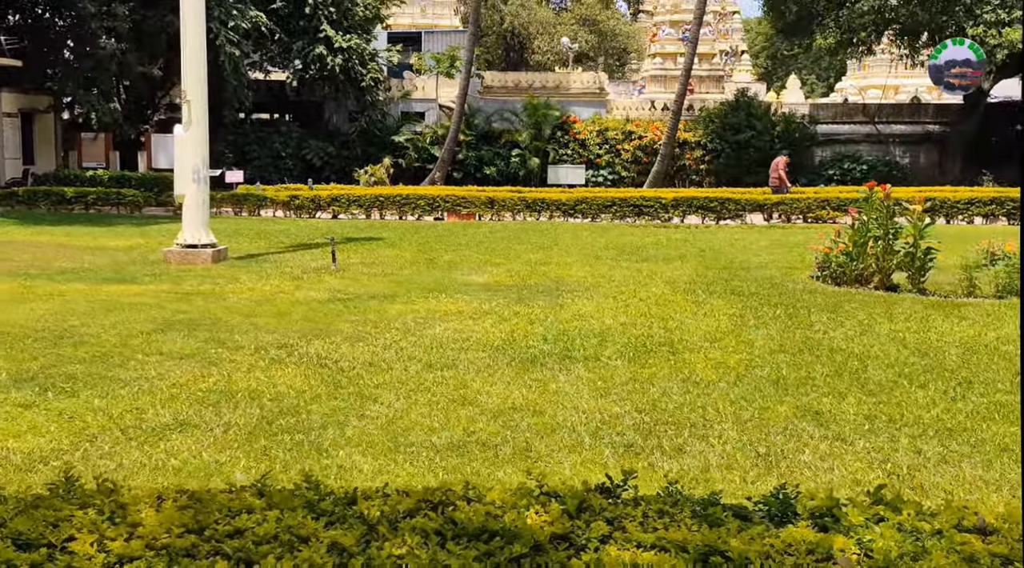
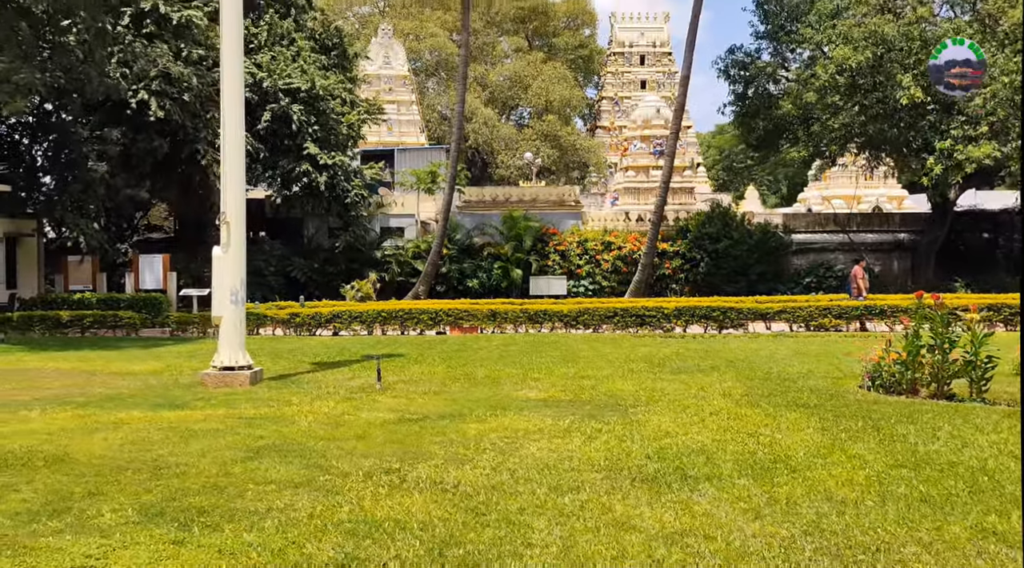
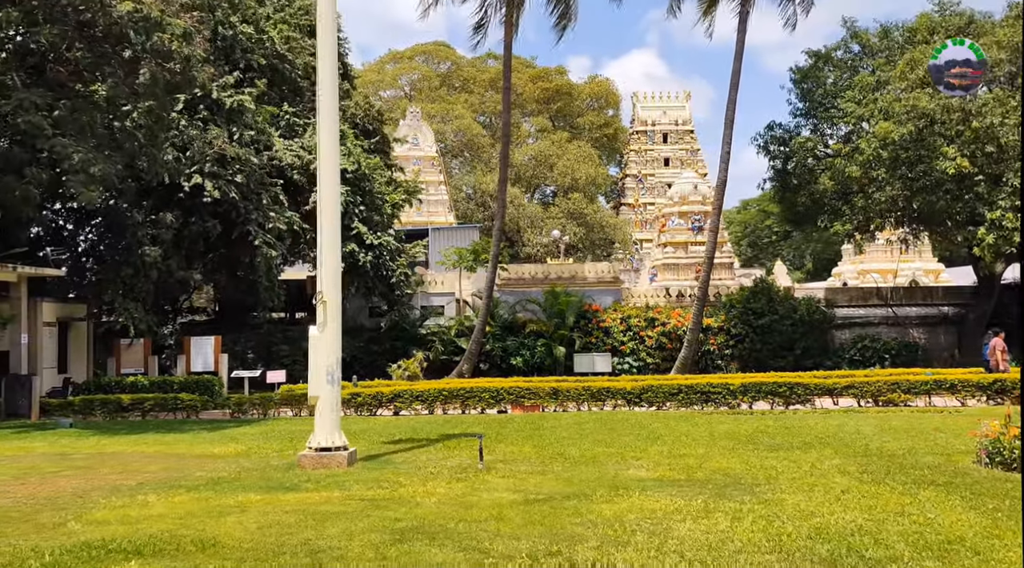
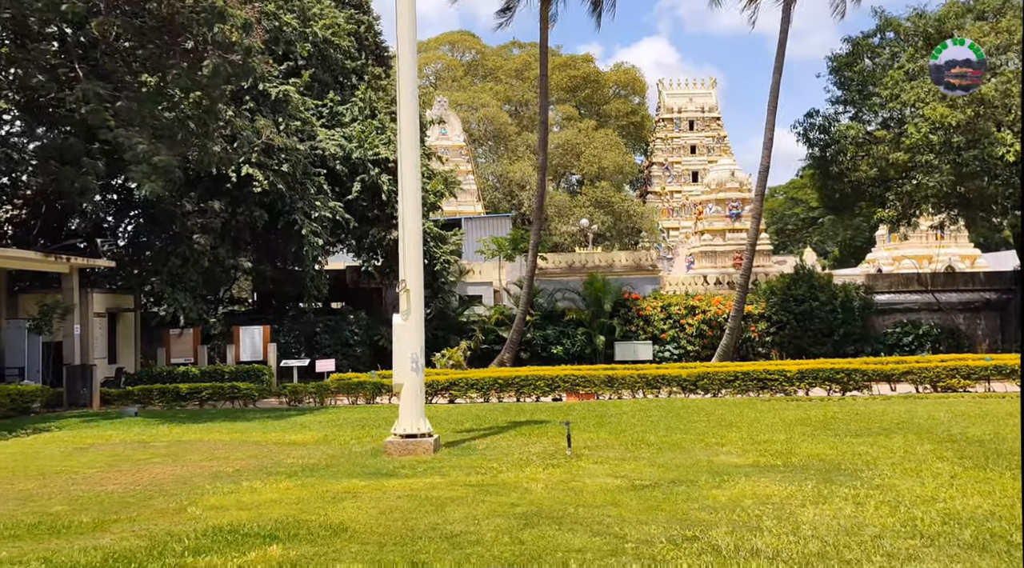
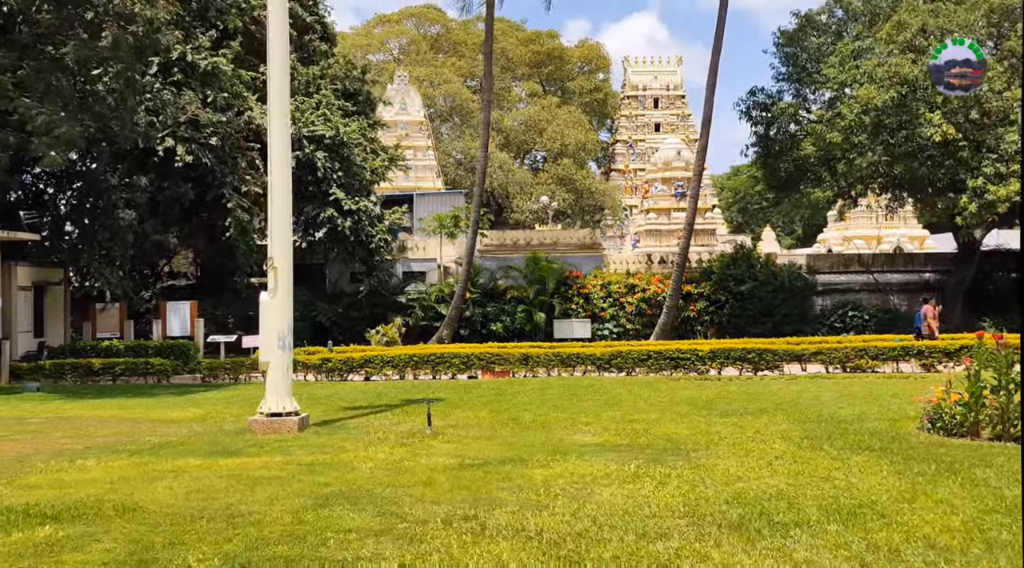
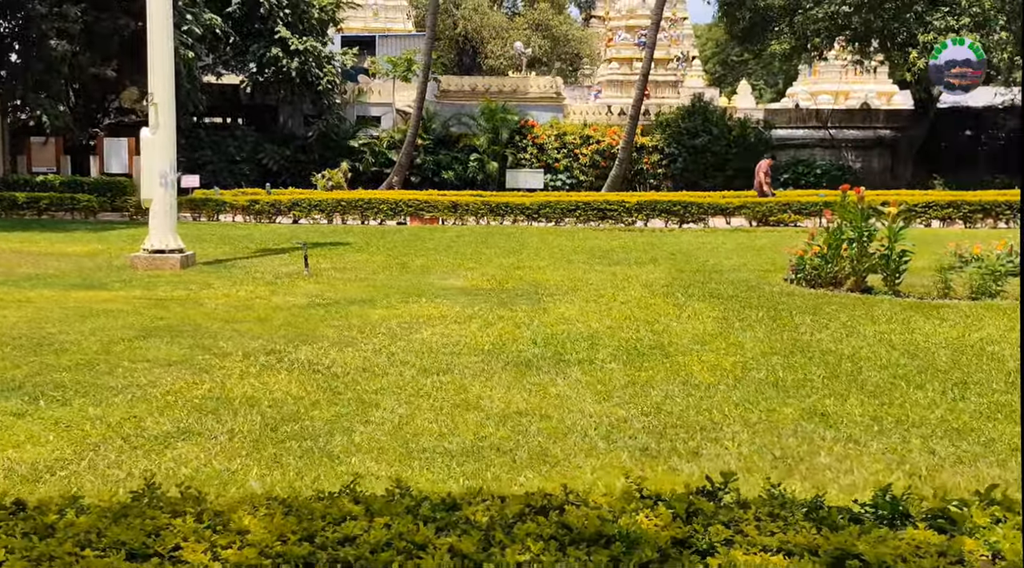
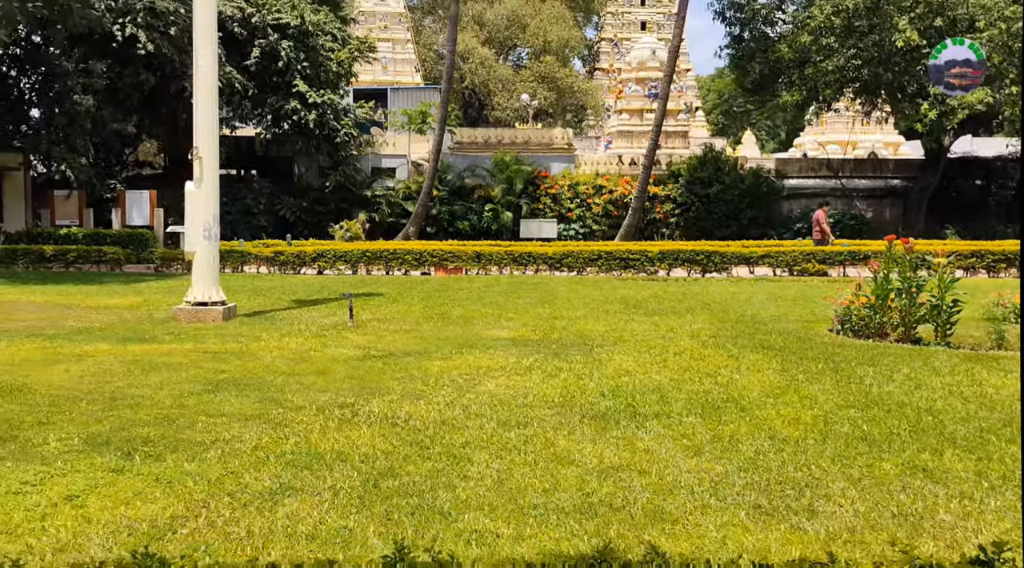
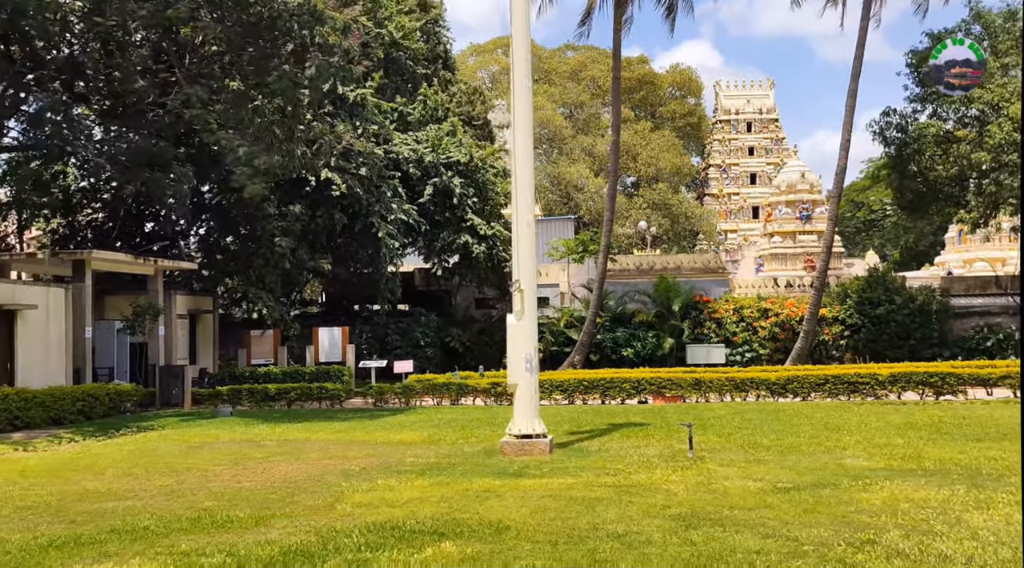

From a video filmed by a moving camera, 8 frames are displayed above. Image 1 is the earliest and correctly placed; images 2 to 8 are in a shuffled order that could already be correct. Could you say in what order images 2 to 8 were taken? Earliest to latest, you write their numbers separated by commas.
6, 7, 2, 5, 3, 4, 8
